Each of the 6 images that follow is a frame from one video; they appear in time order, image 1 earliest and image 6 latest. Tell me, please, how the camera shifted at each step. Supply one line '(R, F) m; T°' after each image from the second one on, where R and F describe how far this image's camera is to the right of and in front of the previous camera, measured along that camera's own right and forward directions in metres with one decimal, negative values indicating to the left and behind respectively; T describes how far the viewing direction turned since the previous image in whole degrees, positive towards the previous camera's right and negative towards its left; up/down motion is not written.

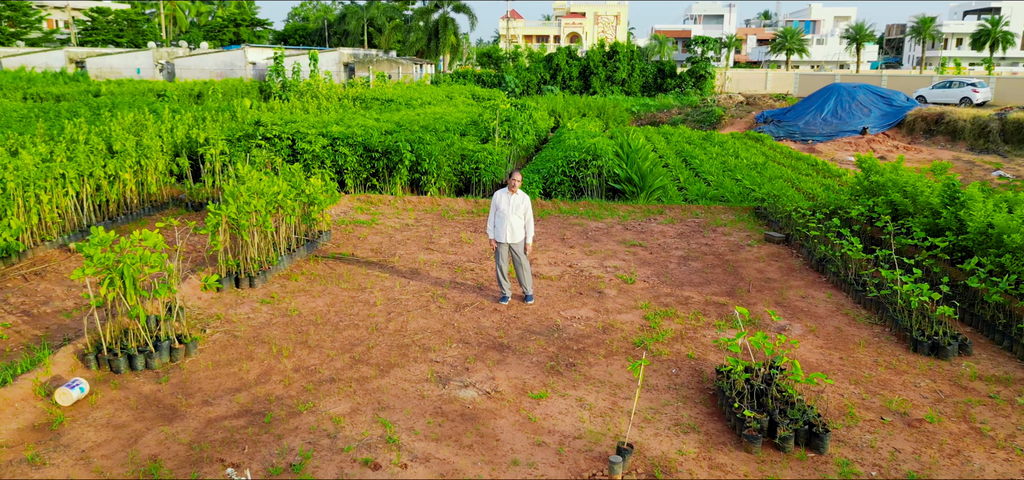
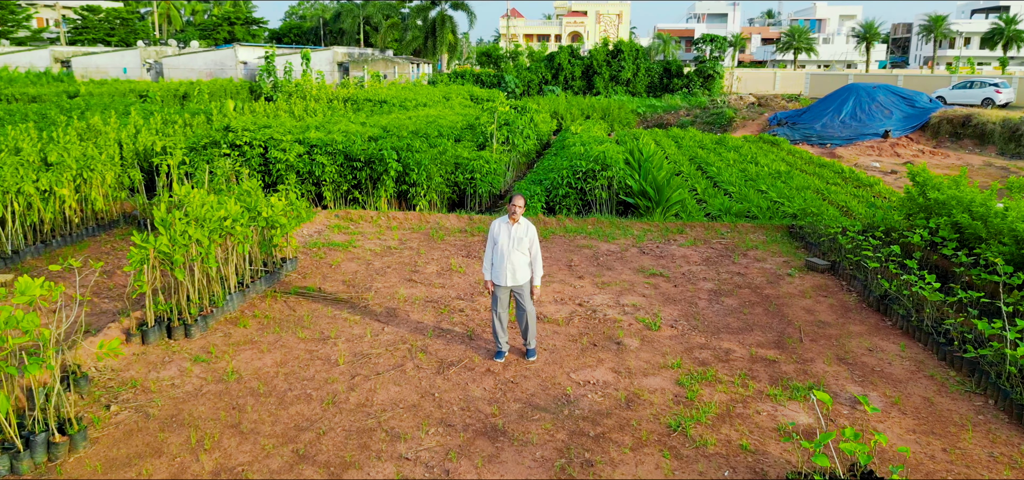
(0.0, +1.2) m; 0°
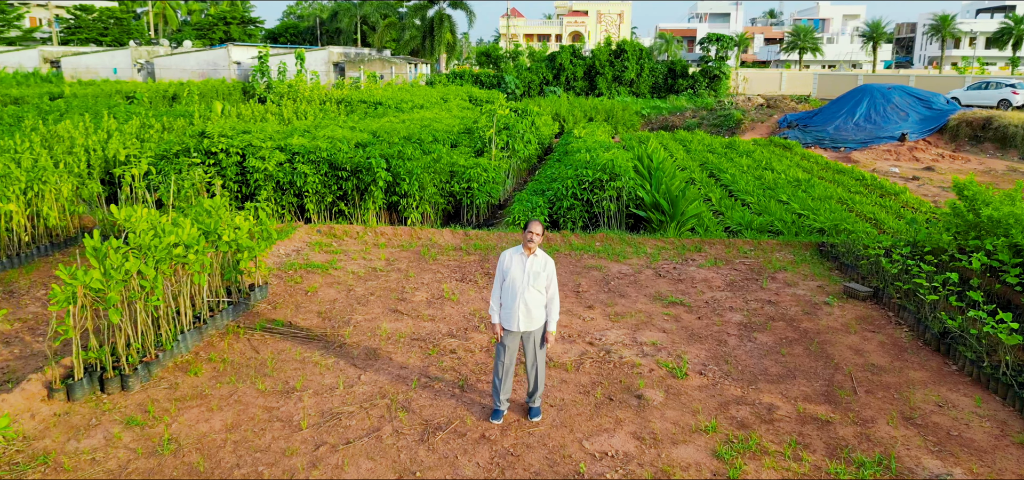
(0.0, +0.8) m; 0°
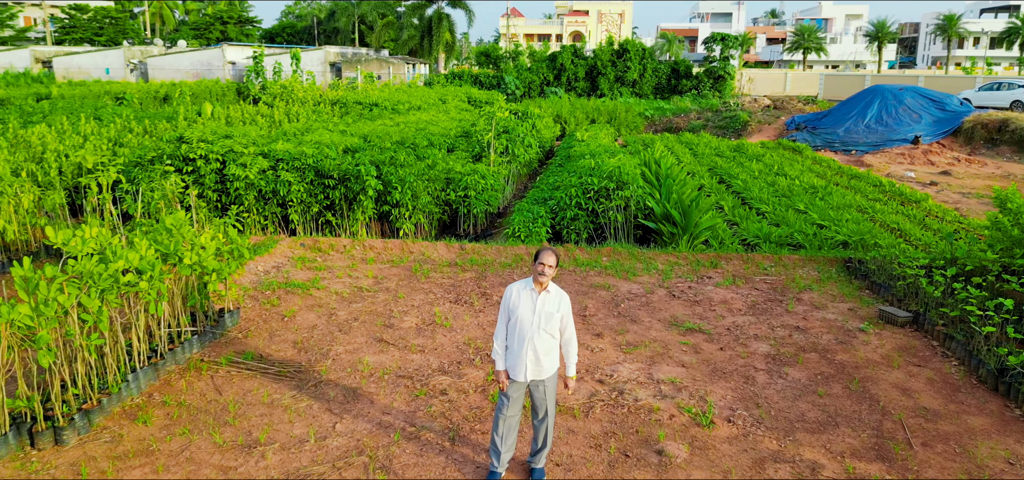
(0.0, +0.6) m; 0°
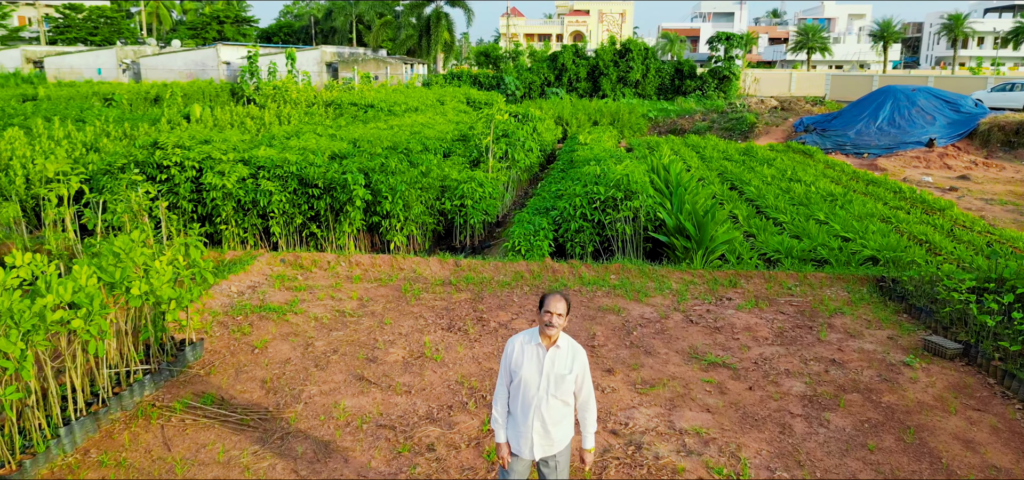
(0.0, +0.6) m; 0°
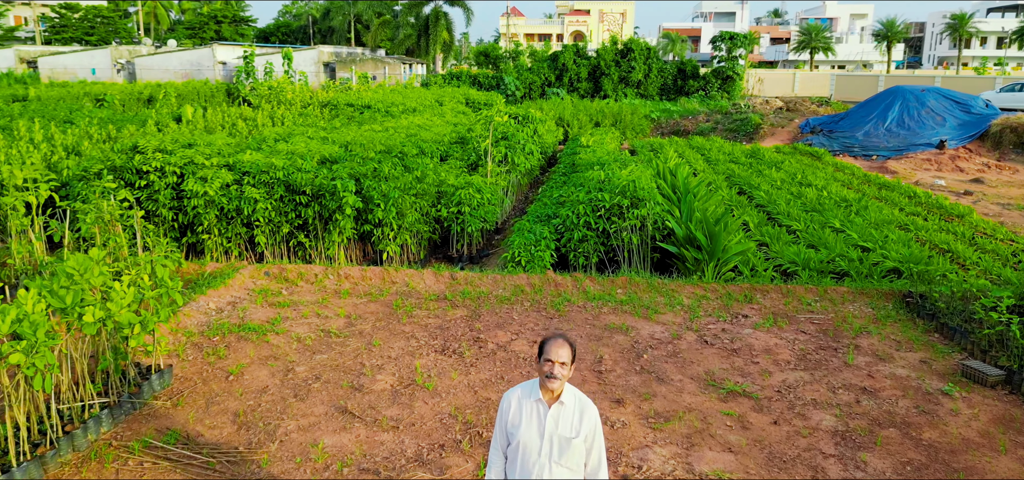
(0.0, +0.4) m; 0°
